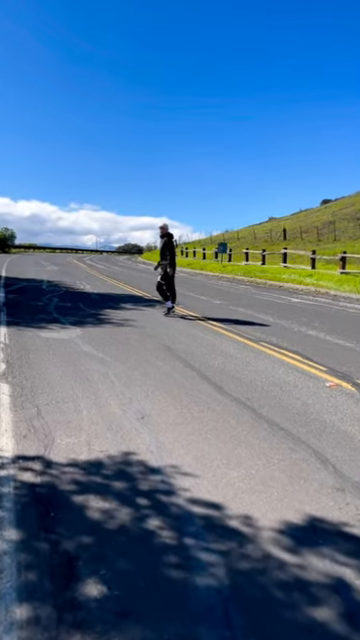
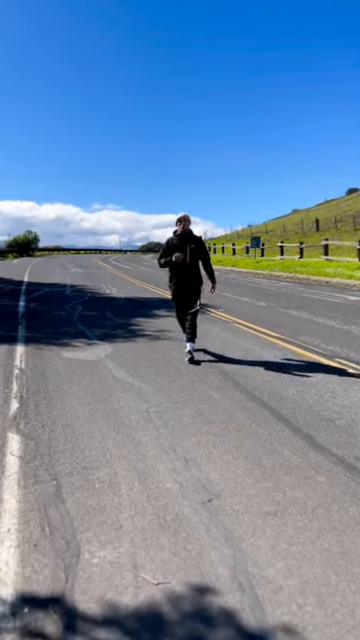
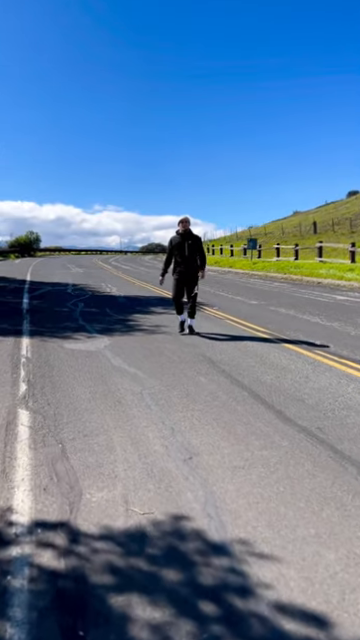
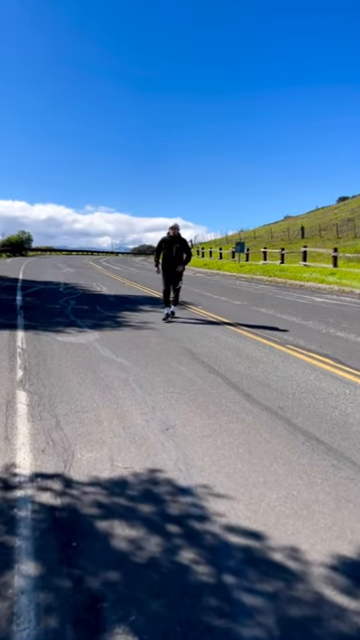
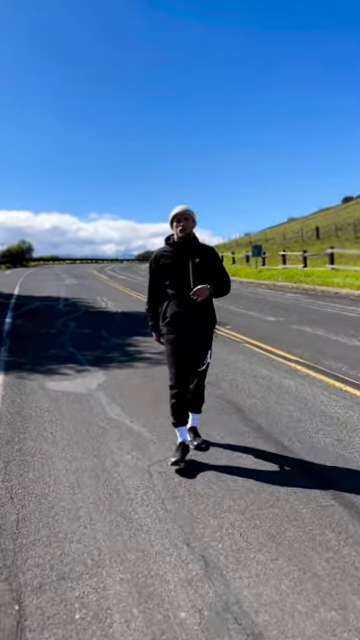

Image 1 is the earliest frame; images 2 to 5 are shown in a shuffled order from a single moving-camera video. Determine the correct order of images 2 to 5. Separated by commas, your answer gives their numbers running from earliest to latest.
4, 3, 2, 5
